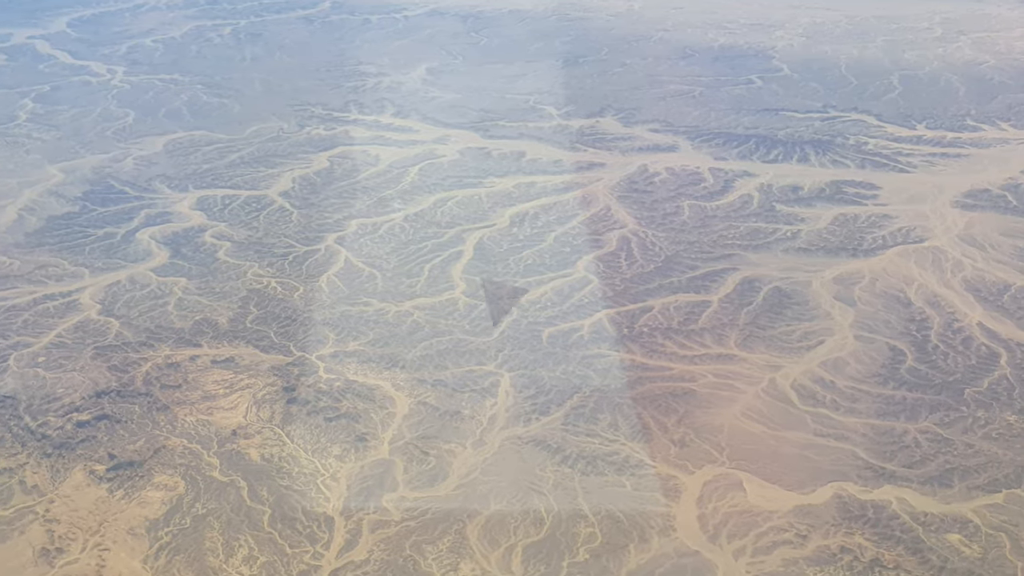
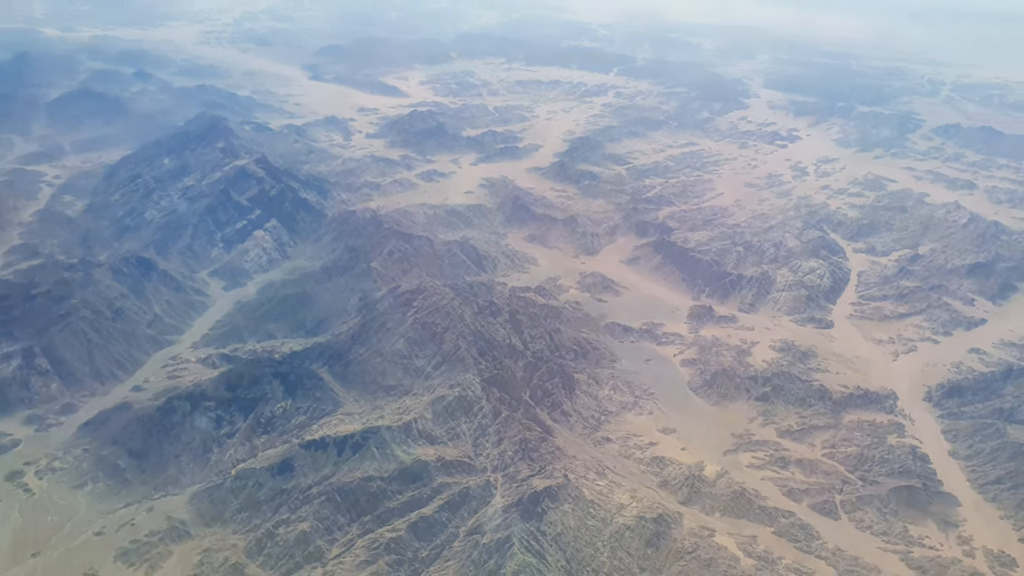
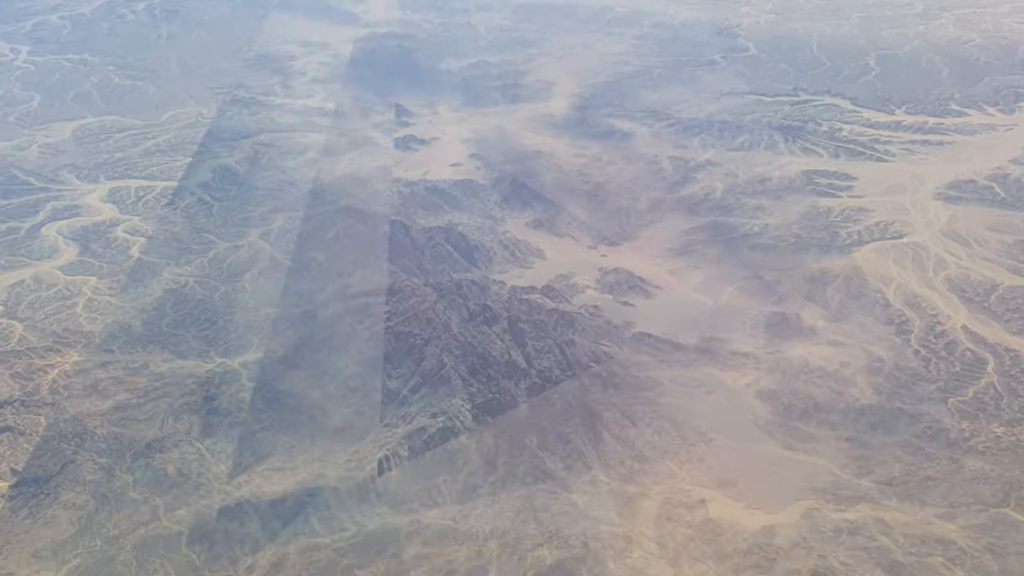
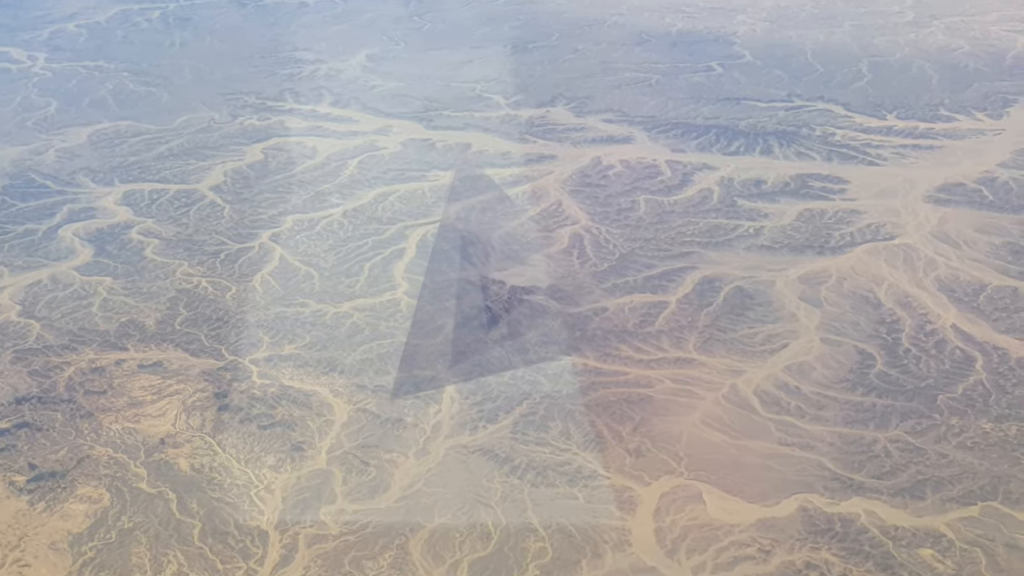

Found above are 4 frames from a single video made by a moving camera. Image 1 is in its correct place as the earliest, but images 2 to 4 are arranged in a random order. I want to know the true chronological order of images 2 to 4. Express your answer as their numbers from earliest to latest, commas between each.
4, 3, 2
